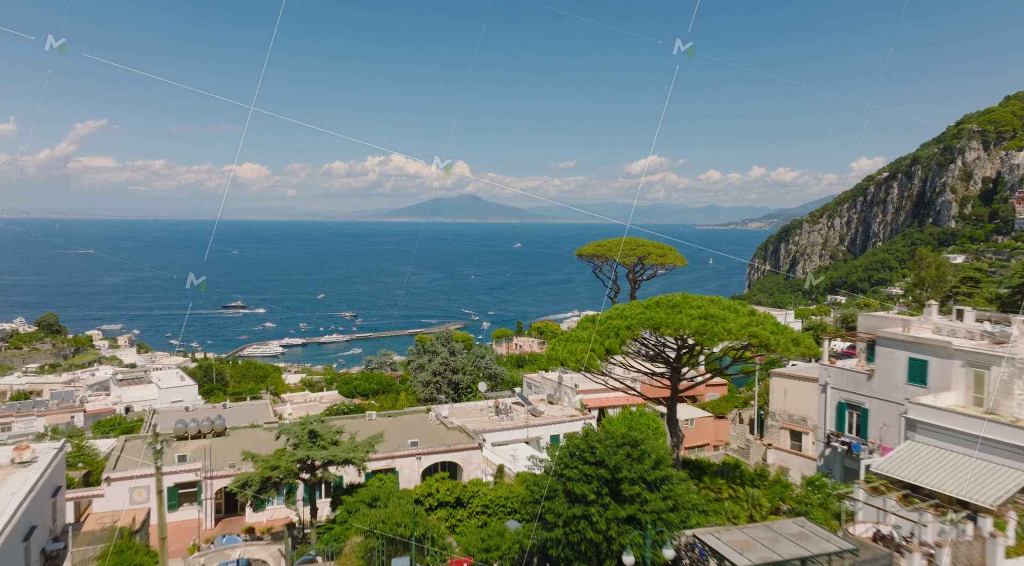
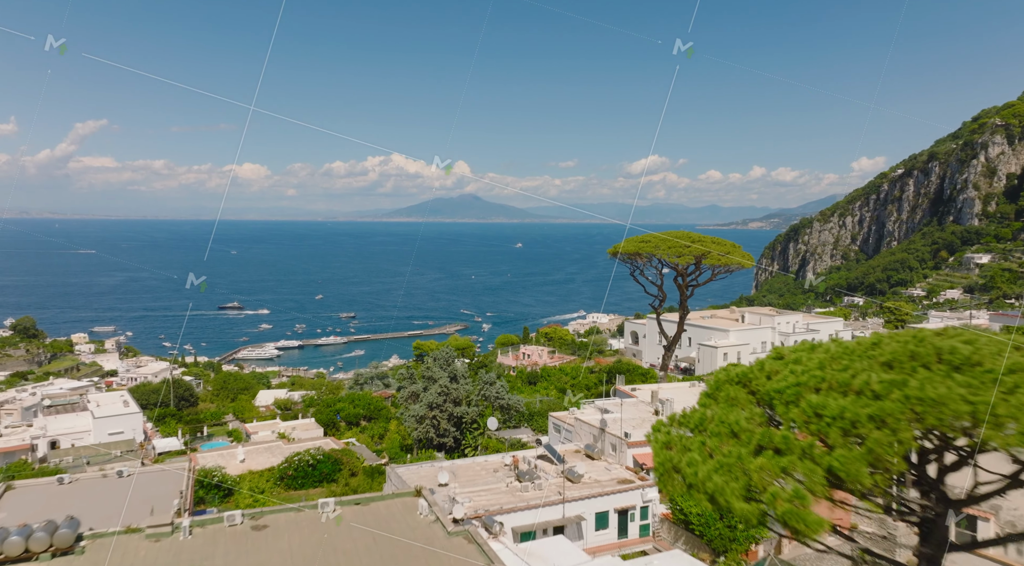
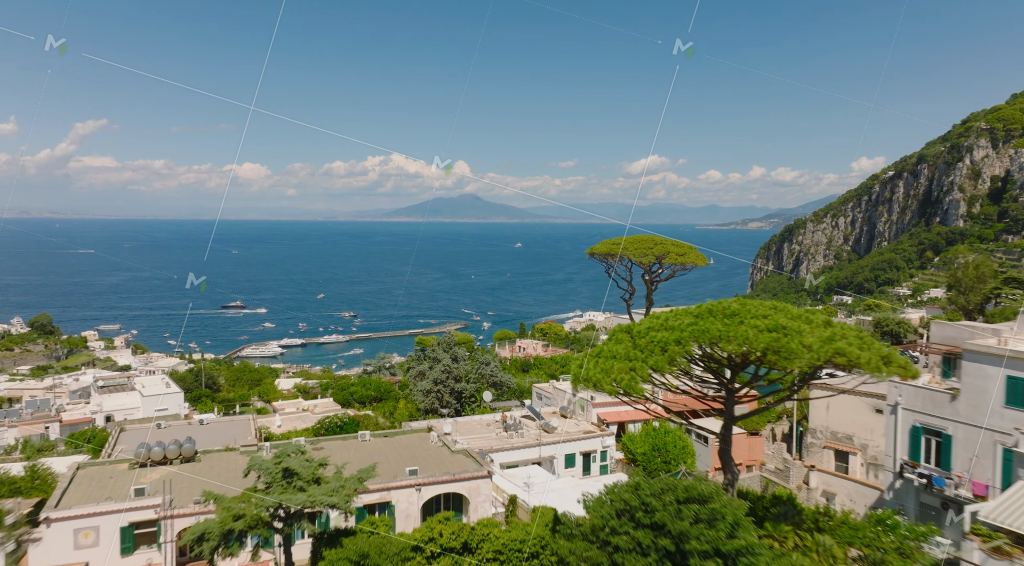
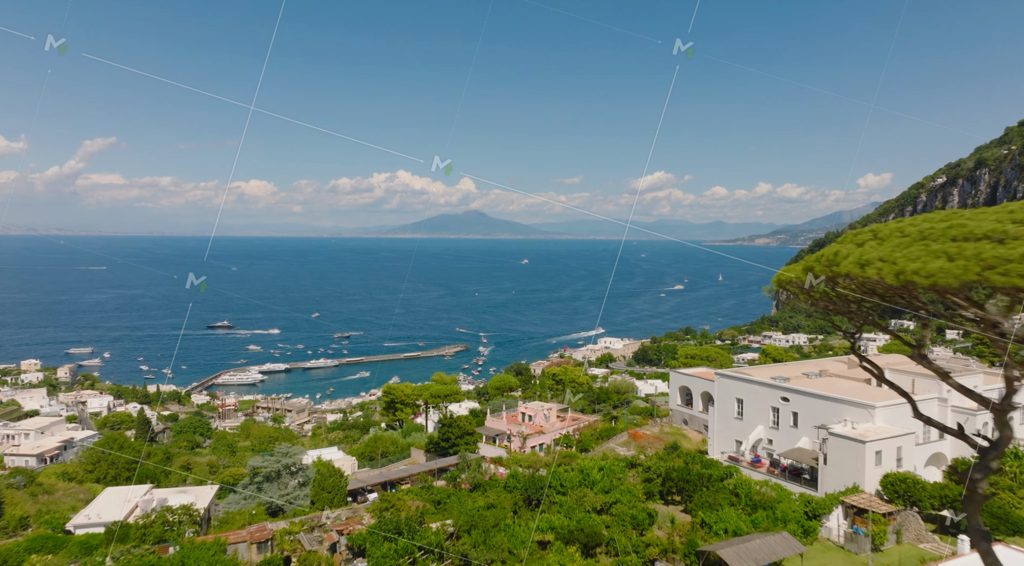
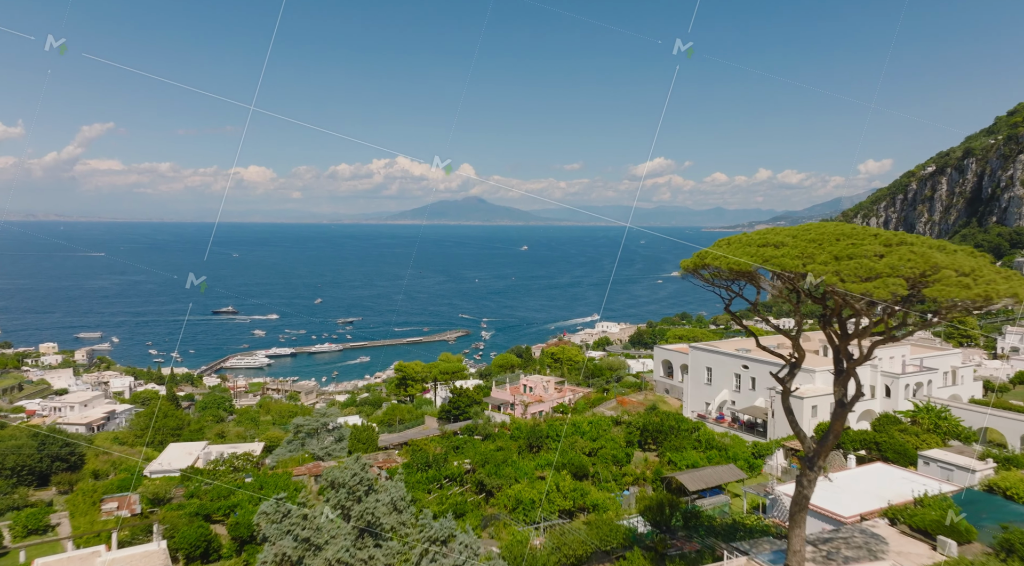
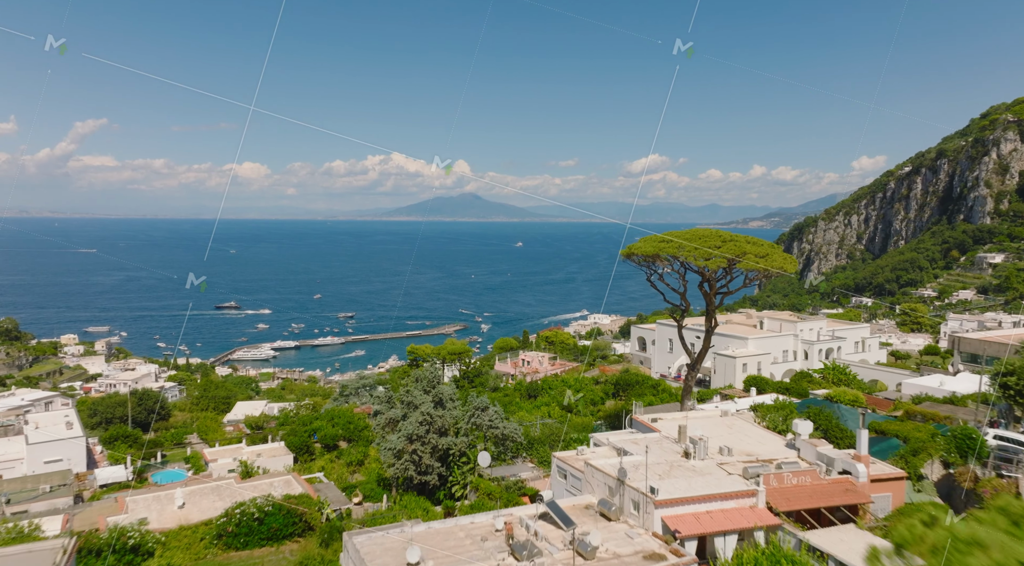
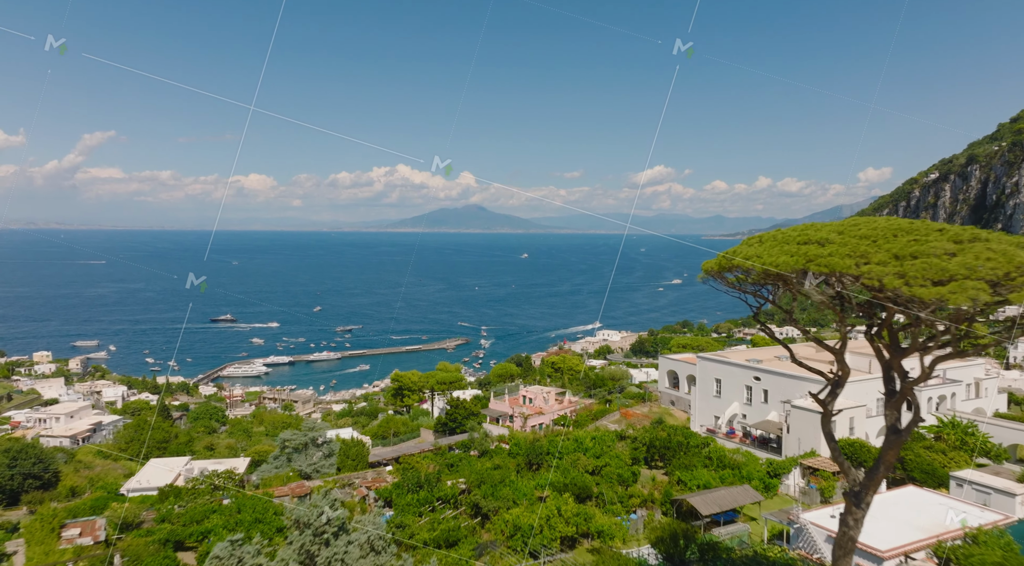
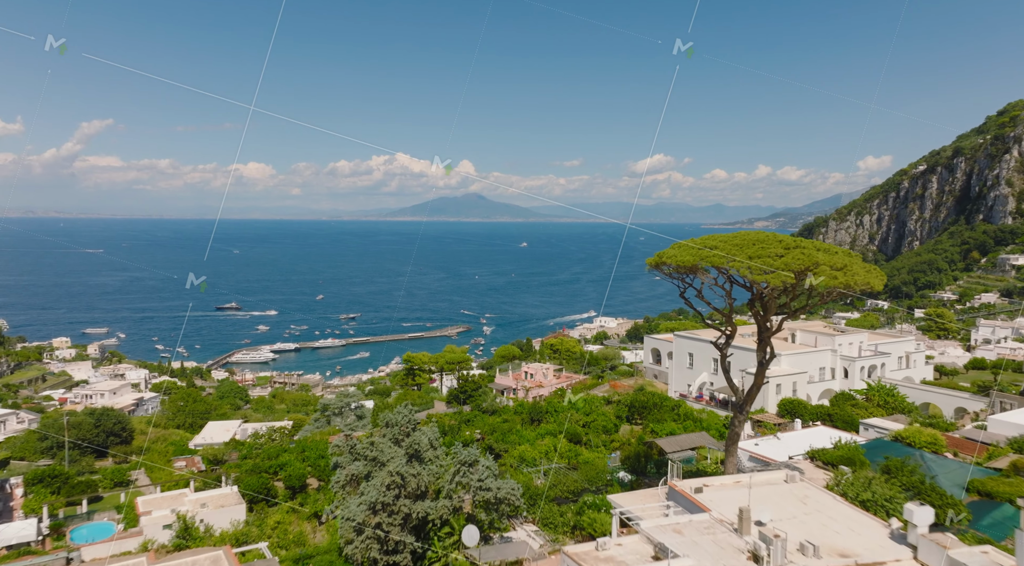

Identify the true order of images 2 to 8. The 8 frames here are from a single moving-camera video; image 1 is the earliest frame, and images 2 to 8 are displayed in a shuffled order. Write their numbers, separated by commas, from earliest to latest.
3, 2, 6, 8, 5, 7, 4
